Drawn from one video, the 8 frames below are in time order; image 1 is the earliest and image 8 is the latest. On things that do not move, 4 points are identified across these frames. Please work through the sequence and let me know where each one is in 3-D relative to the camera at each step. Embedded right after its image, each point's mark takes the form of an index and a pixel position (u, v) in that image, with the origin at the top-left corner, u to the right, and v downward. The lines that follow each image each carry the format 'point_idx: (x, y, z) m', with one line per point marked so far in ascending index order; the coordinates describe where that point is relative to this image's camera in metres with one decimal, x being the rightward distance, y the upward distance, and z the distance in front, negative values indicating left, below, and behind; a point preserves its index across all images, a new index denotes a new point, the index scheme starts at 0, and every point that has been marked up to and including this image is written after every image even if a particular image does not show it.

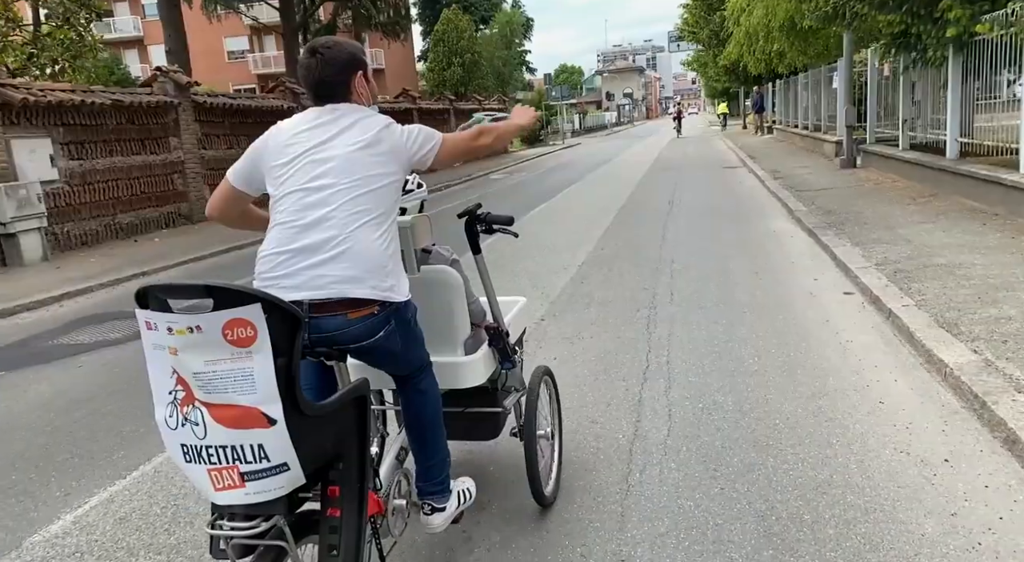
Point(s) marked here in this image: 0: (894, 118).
0: (+6.9, +3.0, +14.1) m
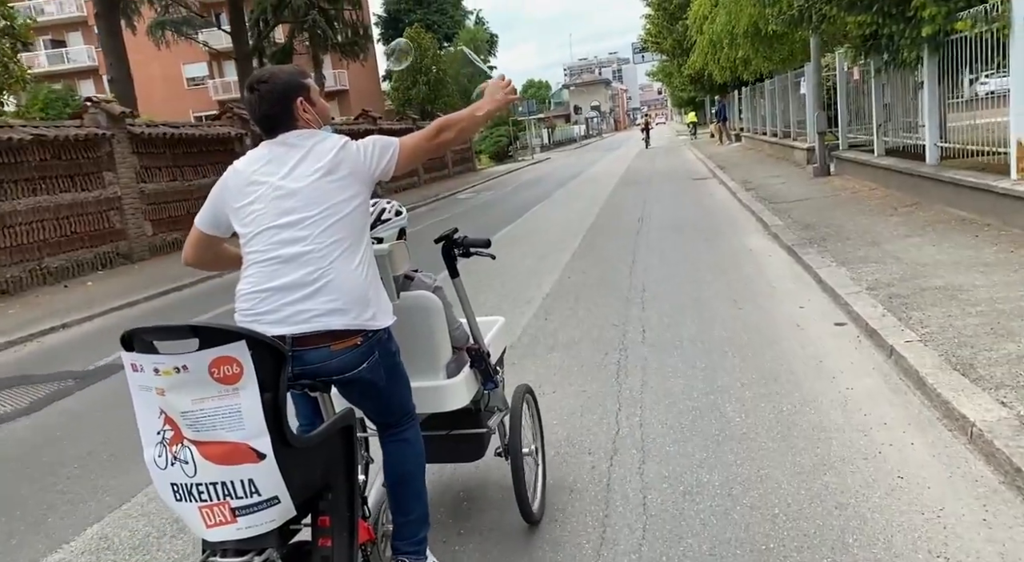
0: (+6.2, +2.8, +13.5) m
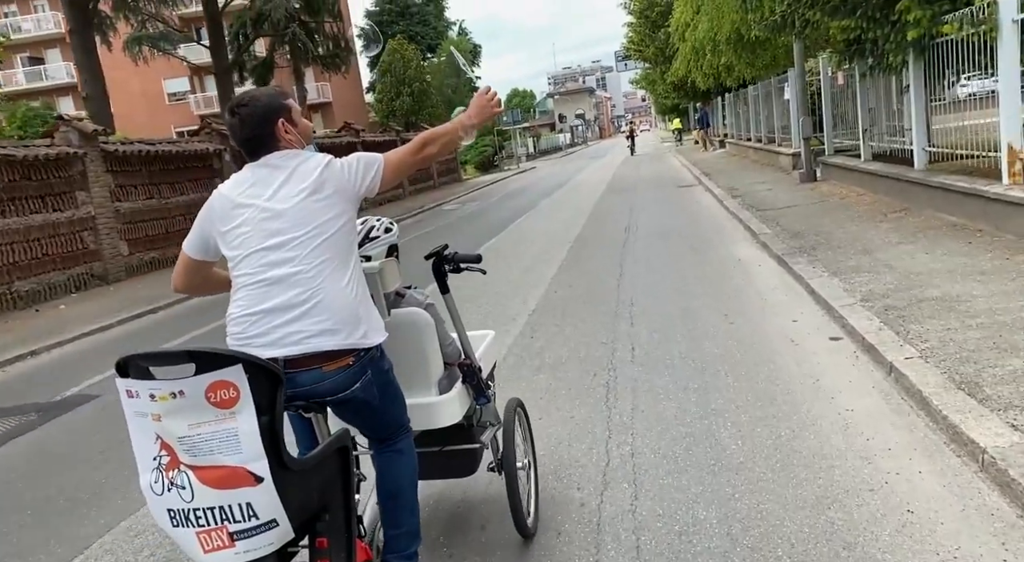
0: (+5.9, +2.7, +13.4) m
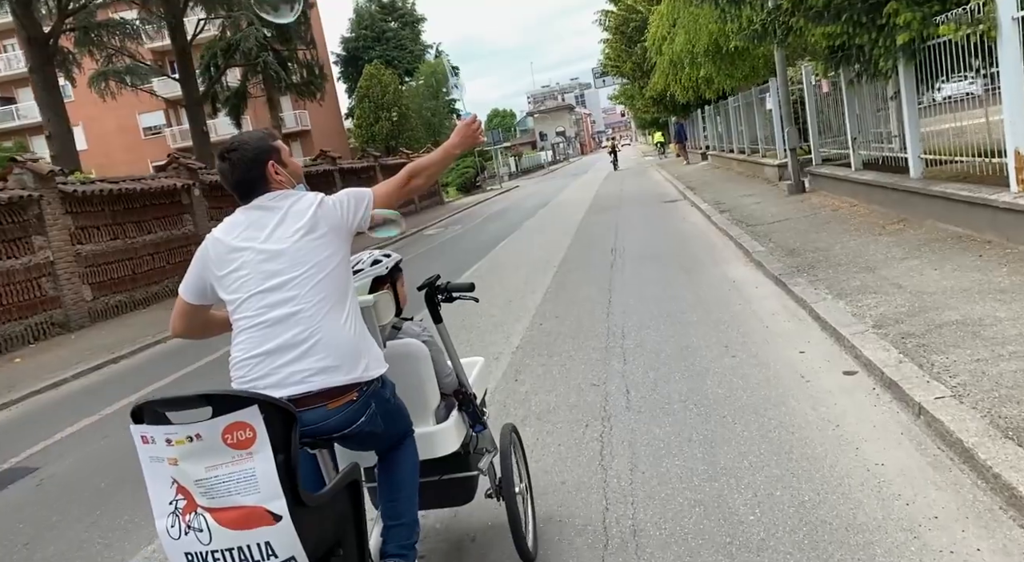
0: (+5.5, +2.5, +13.0) m
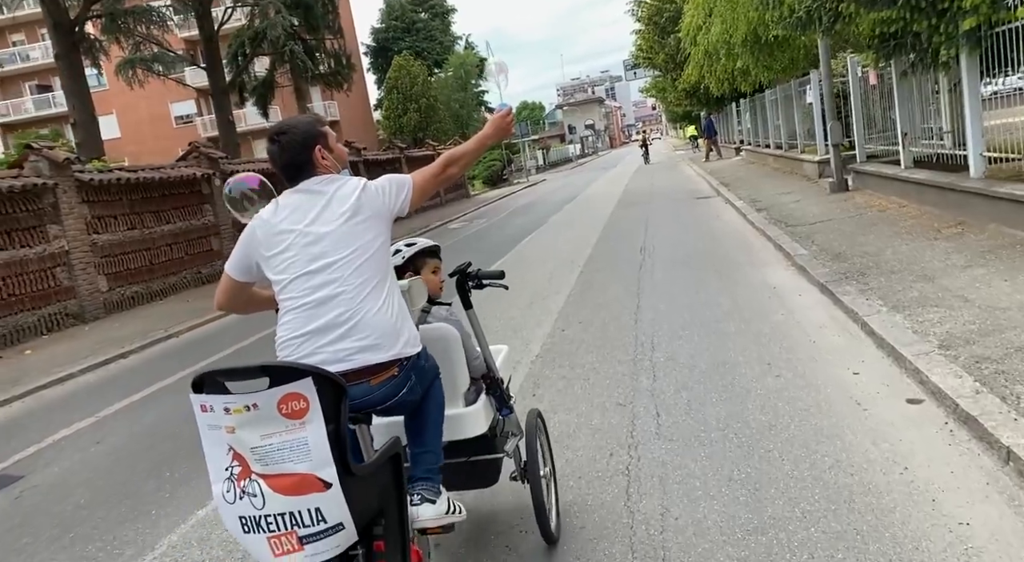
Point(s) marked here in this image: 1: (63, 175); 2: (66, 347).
0: (+5.9, +2.4, +12.2) m
1: (-7.9, +1.9, +13.7) m
2: (-6.8, -1.0, +11.8) m
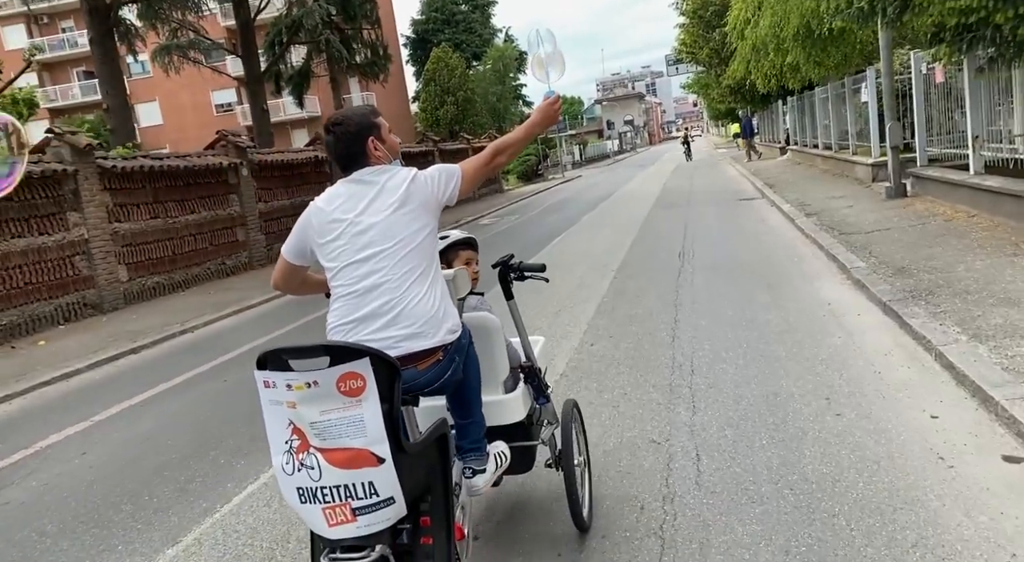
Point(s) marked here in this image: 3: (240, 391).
0: (+6.4, +2.2, +11.3) m
1: (-7.3, +2.1, +13.3) m
2: (-6.4, -0.9, +11.5) m
3: (-2.6, -1.1, +7.5) m
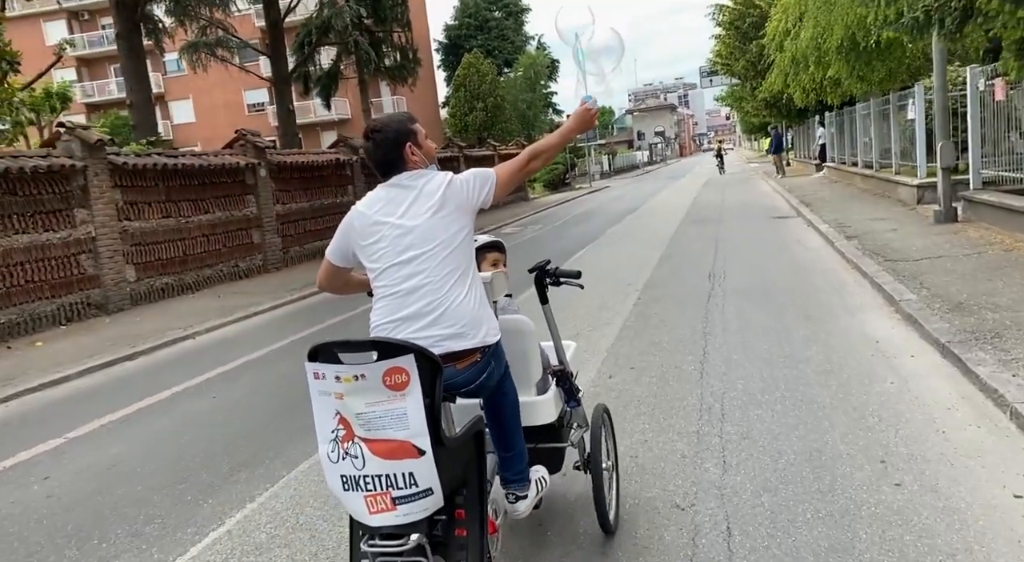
0: (+6.7, +1.7, +10.5) m
1: (-6.9, +2.1, +13.0) m
2: (-6.2, -0.9, +11.0) m
3: (-2.5, -1.2, +6.9) m
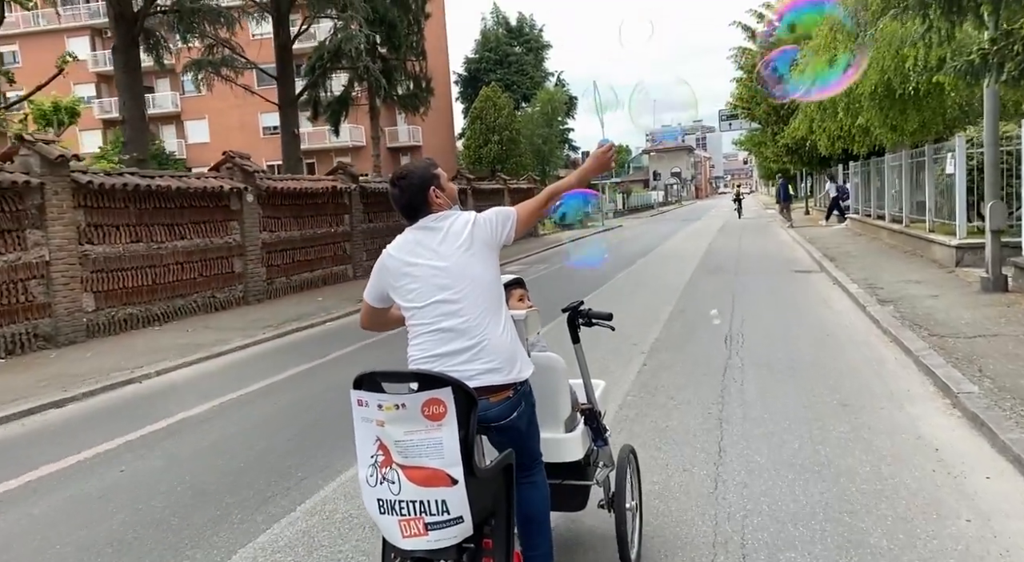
0: (+6.6, +0.7, +9.2) m
1: (-6.9, +1.6, +11.9) m
2: (-6.3, -1.2, +9.8) m
3: (-2.8, -1.5, +5.6) m
